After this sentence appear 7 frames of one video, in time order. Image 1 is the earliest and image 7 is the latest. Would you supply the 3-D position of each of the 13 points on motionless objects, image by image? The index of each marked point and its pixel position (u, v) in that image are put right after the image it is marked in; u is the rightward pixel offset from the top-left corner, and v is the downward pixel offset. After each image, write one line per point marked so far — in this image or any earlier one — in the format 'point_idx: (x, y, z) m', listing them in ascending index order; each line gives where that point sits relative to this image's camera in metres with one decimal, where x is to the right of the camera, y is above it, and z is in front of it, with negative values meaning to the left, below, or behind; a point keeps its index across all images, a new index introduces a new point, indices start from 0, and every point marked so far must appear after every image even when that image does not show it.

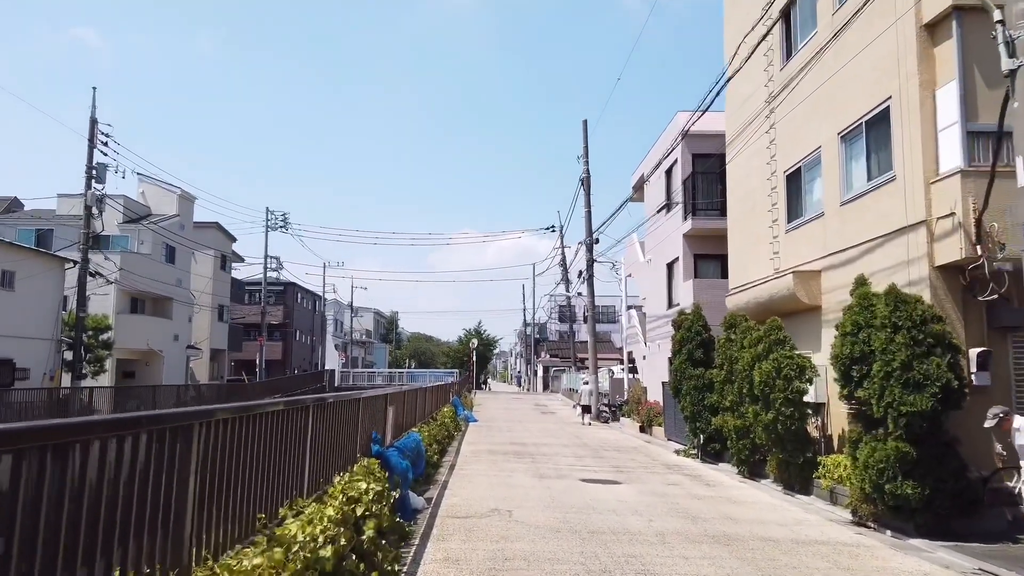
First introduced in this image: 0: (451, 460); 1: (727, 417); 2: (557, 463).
0: (-1.1, -3.0, +13.2) m
1: (+3.6, -2.2, +12.8) m
2: (+0.8, -3.1, +13.2) m
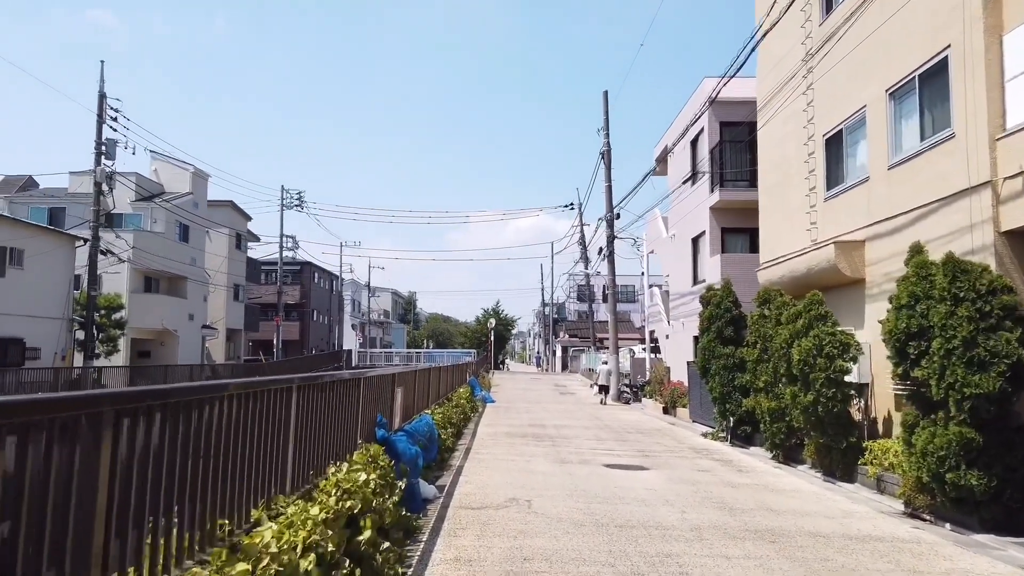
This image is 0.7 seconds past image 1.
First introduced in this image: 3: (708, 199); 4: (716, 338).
0: (-0.7, -2.6, +12.5) m
1: (+3.9, -1.7, +12.0) m
2: (+1.1, -2.6, +12.5) m
3: (+4.8, +2.2, +18.5) m
4: (+3.8, -0.9, +14.1) m
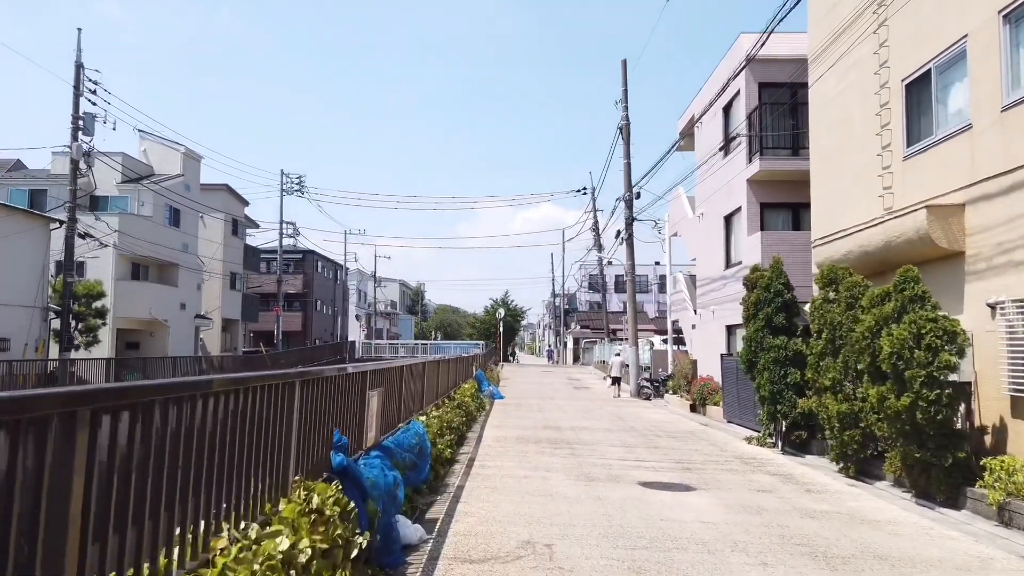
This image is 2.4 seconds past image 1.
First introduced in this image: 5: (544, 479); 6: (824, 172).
0: (-0.6, -2.3, +10.4) m
1: (+4.1, -1.4, +9.8) m
2: (+1.3, -2.3, +10.4) m
3: (+5.0, +2.5, +16.3) m
4: (+4.0, -0.6, +11.9) m
5: (+0.4, -2.1, +8.5) m
6: (+5.3, +2.0, +12.9) m
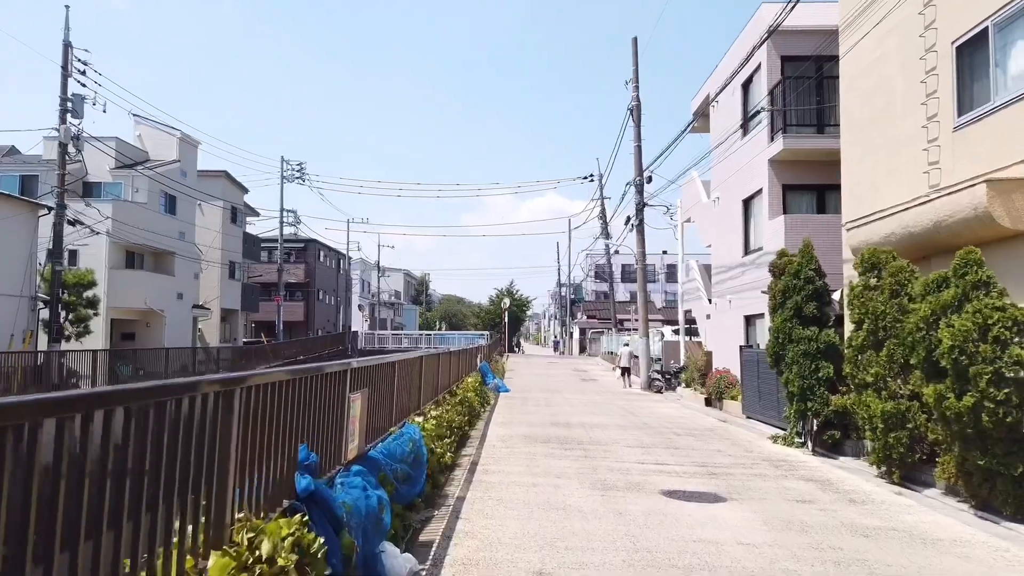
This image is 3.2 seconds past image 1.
0: (-0.5, -2.1, +9.5) m
1: (+4.1, -1.3, +8.9) m
2: (+1.4, -2.2, +9.5) m
3: (+5.1, +2.8, +15.3) m
4: (+4.1, -0.4, +11.0) m
5: (+0.4, -2.0, +7.5) m
6: (+5.4, +2.2, +11.9) m
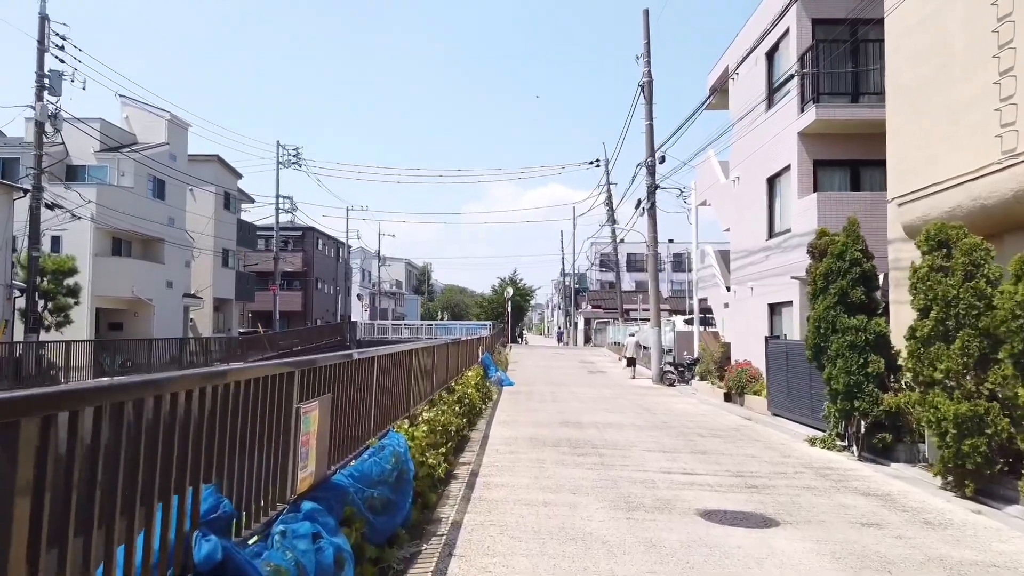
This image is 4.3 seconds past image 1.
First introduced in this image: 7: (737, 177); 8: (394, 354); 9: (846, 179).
0: (-0.4, -1.9, +8.2) m
1: (+4.2, -1.1, +7.6) m
2: (+1.4, -2.0, +8.2) m
3: (+5.2, +3.1, +13.9) m
4: (+4.1, -0.2, +9.6) m
5: (+0.5, -1.8, +6.2) m
6: (+5.5, +2.4, +10.5) m
7: (+5.3, +2.6, +18.1) m
8: (-1.2, -0.7, +7.7) m
9: (+6.2, +2.0, +14.1) m
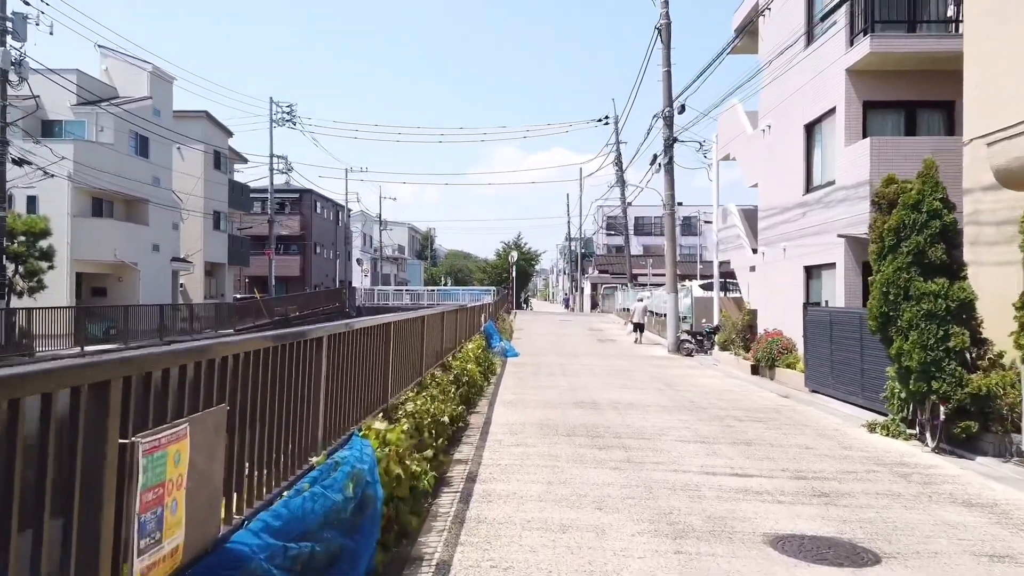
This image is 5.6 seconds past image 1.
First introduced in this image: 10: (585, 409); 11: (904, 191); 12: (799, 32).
0: (-0.4, -1.5, +6.7) m
1: (+4.3, -0.7, +6.0) m
2: (+1.5, -1.6, +6.6) m
3: (+5.3, +3.7, +12.1) m
4: (+4.2, +0.2, +8.0) m
5: (+0.5, -1.5, +4.7) m
6: (+5.5, +2.9, +8.7) m
7: (+5.5, +3.5, +16.3) m
8: (-1.1, -0.3, +6.1) m
9: (+6.3, +2.7, +12.3) m
10: (+1.0, -1.6, +9.8) m
11: (+4.3, +1.0, +8.2) m
12: (+5.4, +4.8, +14.2) m
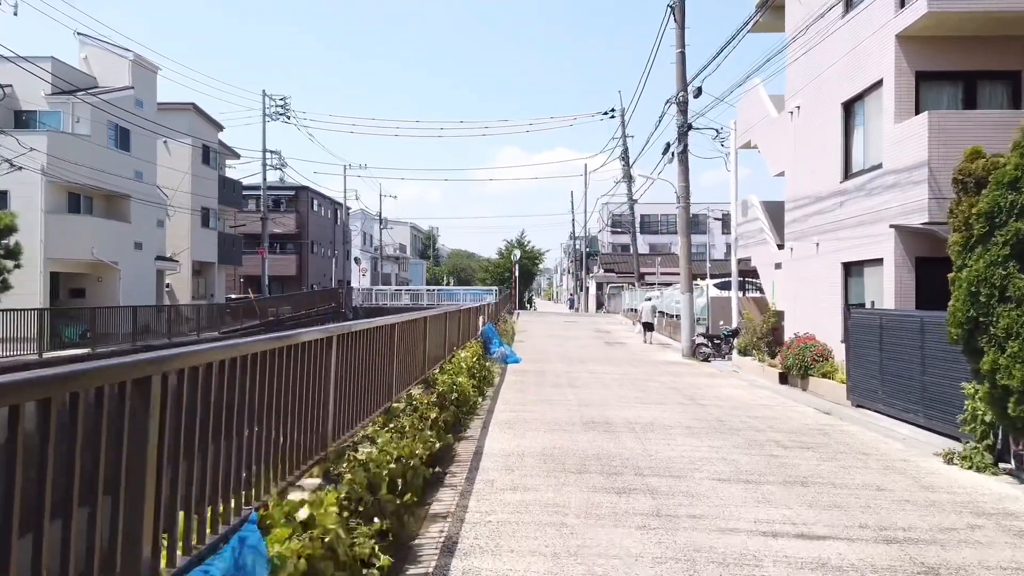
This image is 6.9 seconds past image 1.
0: (-0.4, -1.5, +5.1) m
1: (+4.2, -0.7, +4.3) m
2: (+1.4, -1.6, +5.0) m
3: (+5.3, +3.7, +10.5) m
4: (+4.2, +0.3, +6.3) m
5: (+0.5, -1.5, +3.1) m
6: (+5.5, +2.9, +7.1) m
7: (+5.5, +3.5, +14.6) m
8: (-1.2, -0.3, +4.5) m
9: (+6.3, +2.7, +10.7) m
10: (+0.9, -1.6, +8.2) m
11: (+4.2, +1.0, +6.6) m
12: (+5.3, +4.8, +12.6) m
